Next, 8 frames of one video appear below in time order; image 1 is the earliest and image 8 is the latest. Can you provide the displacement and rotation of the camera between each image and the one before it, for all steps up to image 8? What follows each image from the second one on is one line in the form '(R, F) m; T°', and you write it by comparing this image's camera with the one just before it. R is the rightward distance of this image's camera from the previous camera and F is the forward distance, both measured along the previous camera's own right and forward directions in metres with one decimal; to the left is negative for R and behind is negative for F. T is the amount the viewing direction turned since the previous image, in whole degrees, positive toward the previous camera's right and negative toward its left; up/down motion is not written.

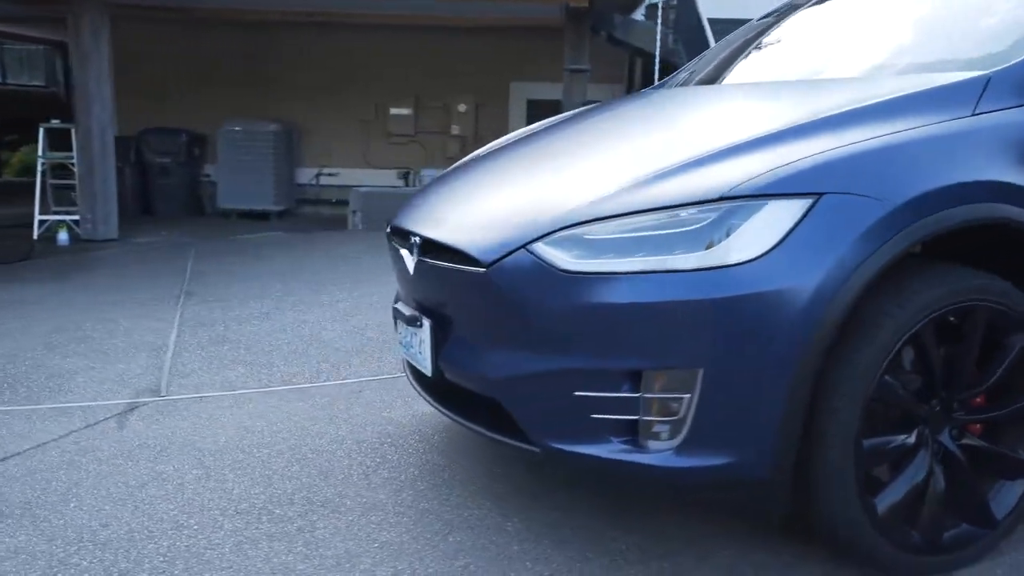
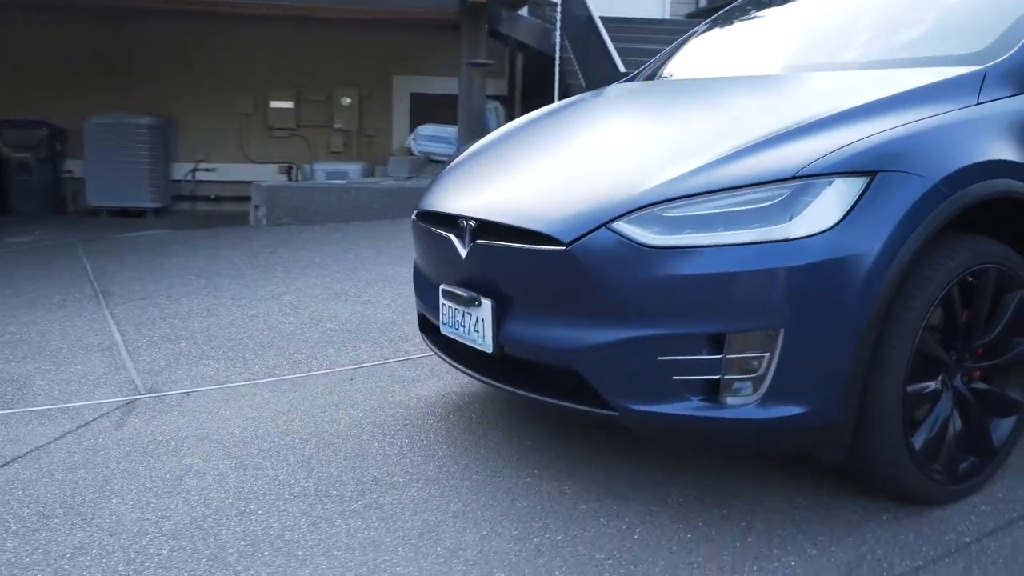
(-0.7, -0.1) m; +10°
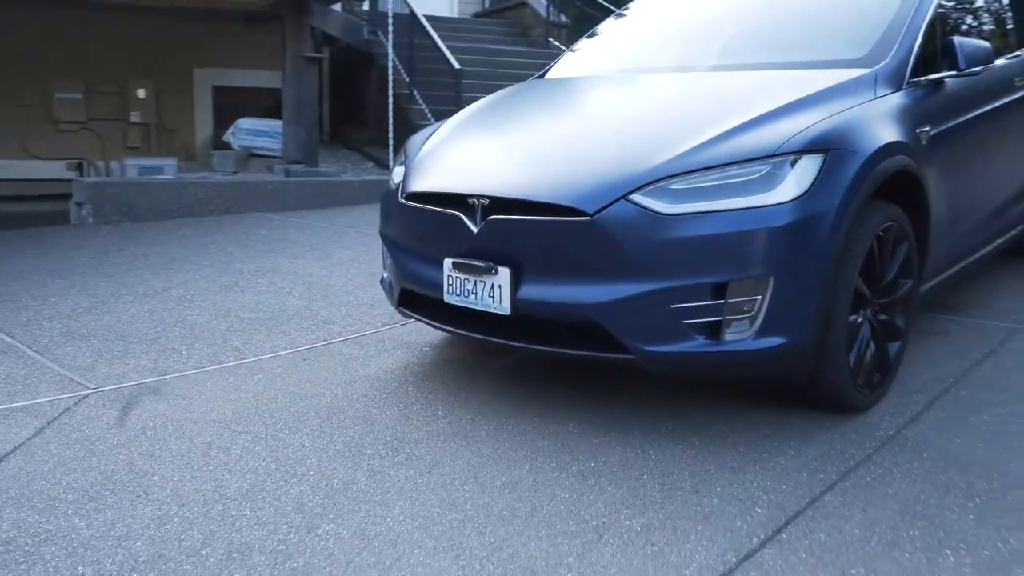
(-1.0, -0.3) m; +15°
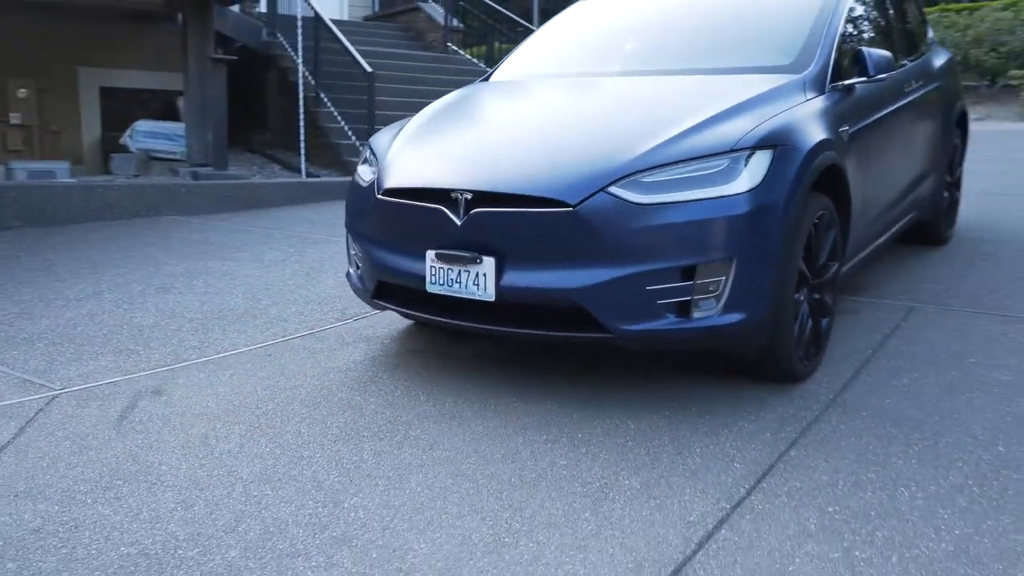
(-0.5, -0.2) m; +8°
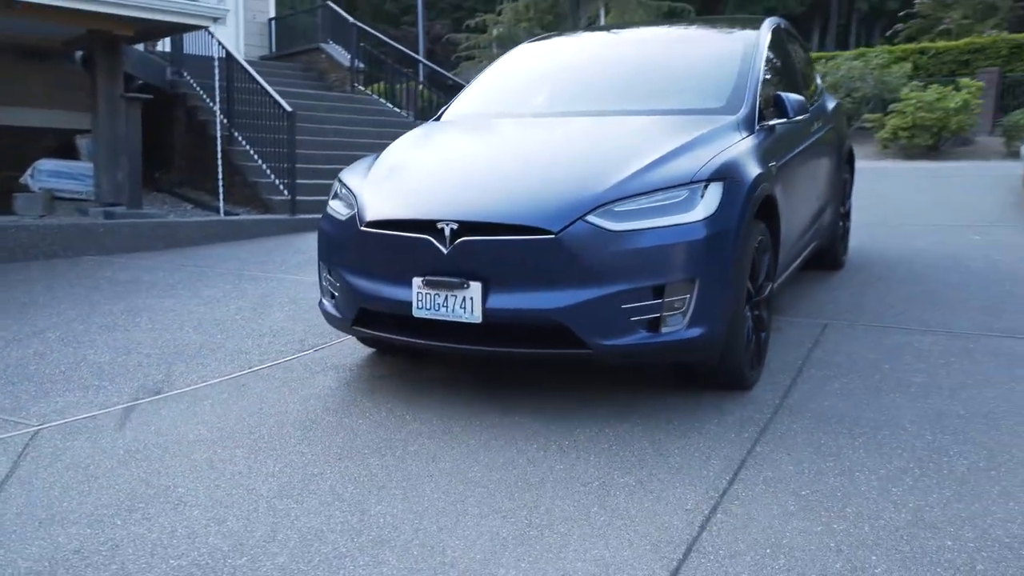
(-0.5, -0.3) m; +8°
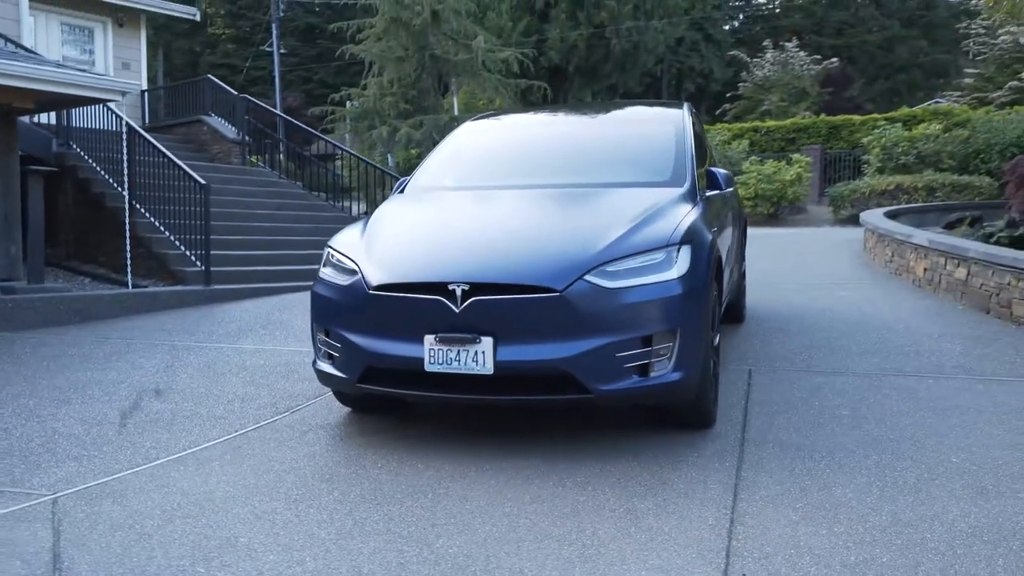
(-0.8, -0.4) m; +10°
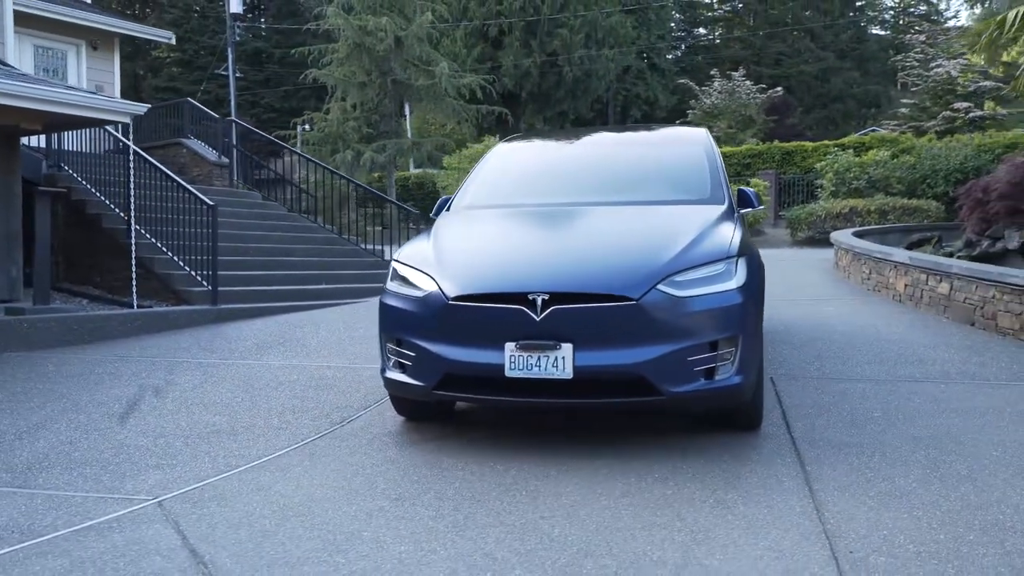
(-0.7, -0.2) m; +4°
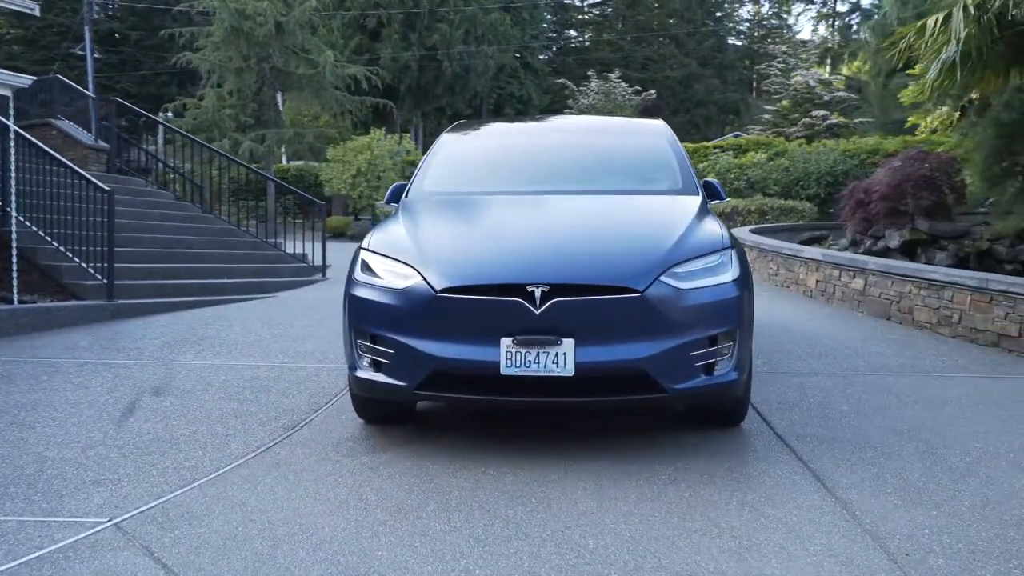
(-0.6, +0.4) m; +8°
